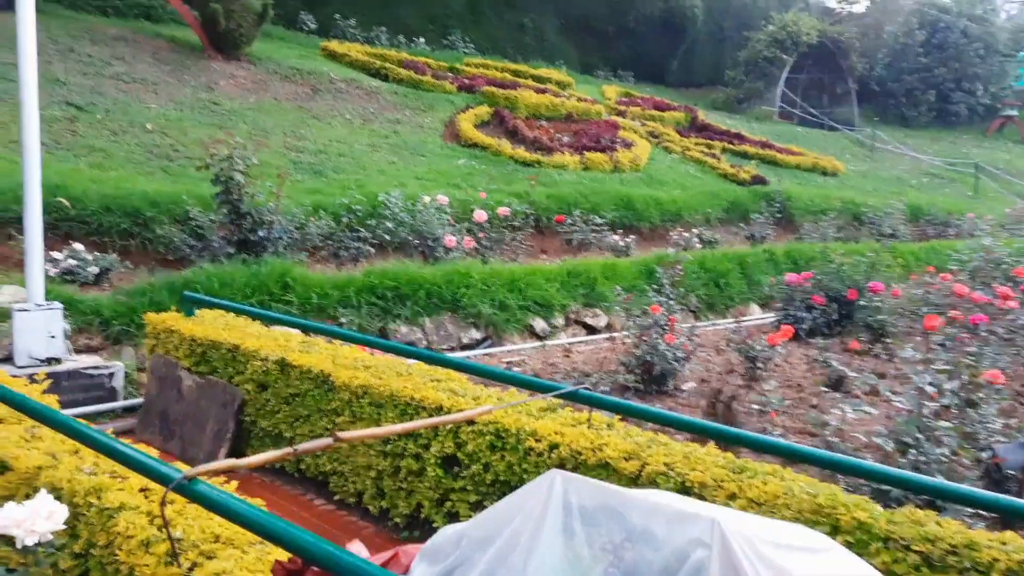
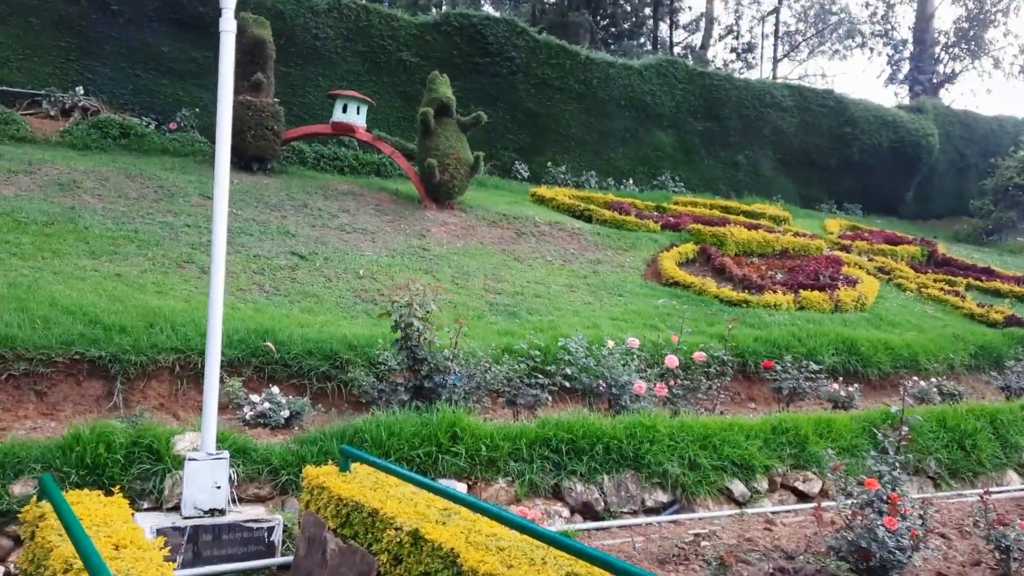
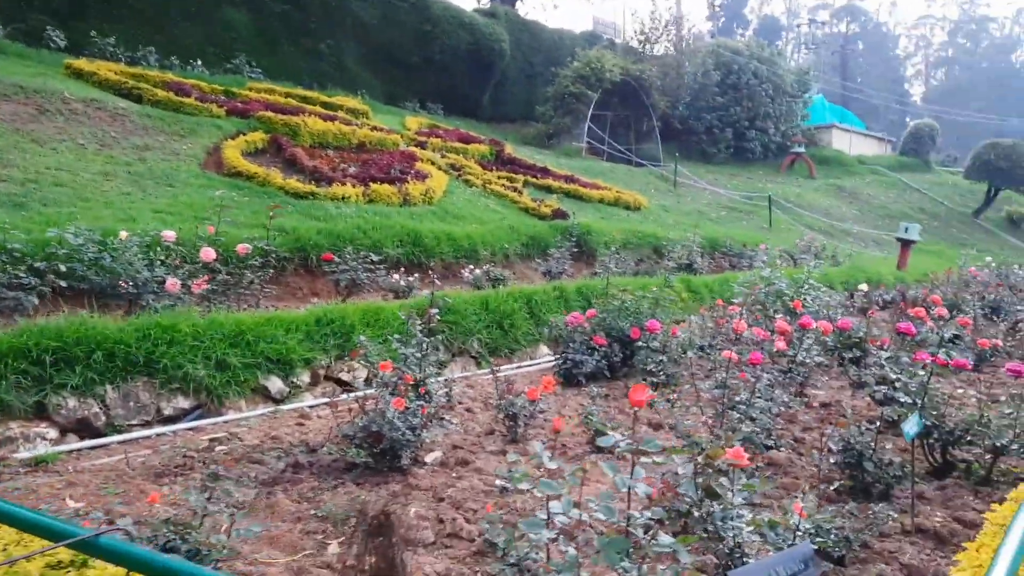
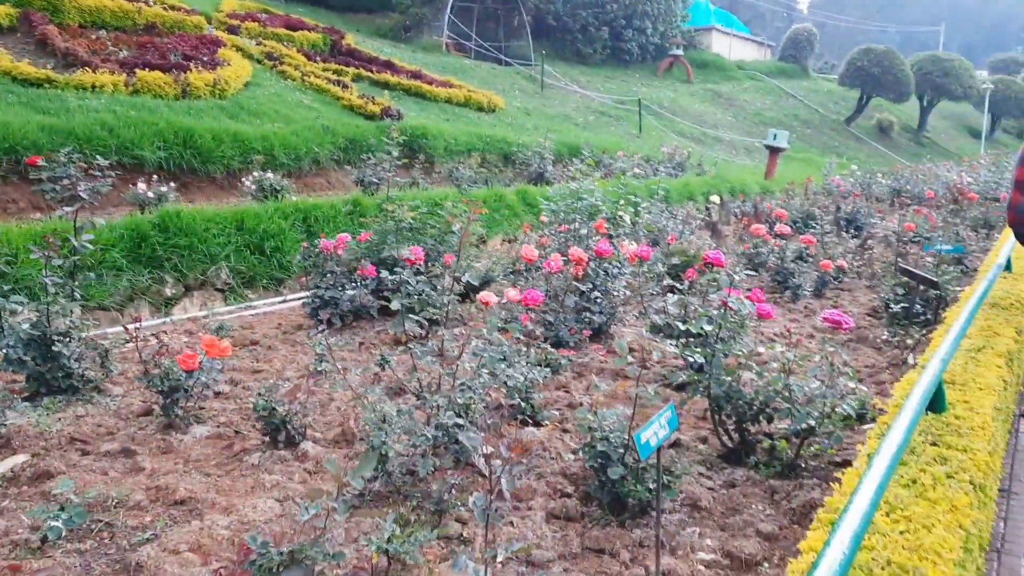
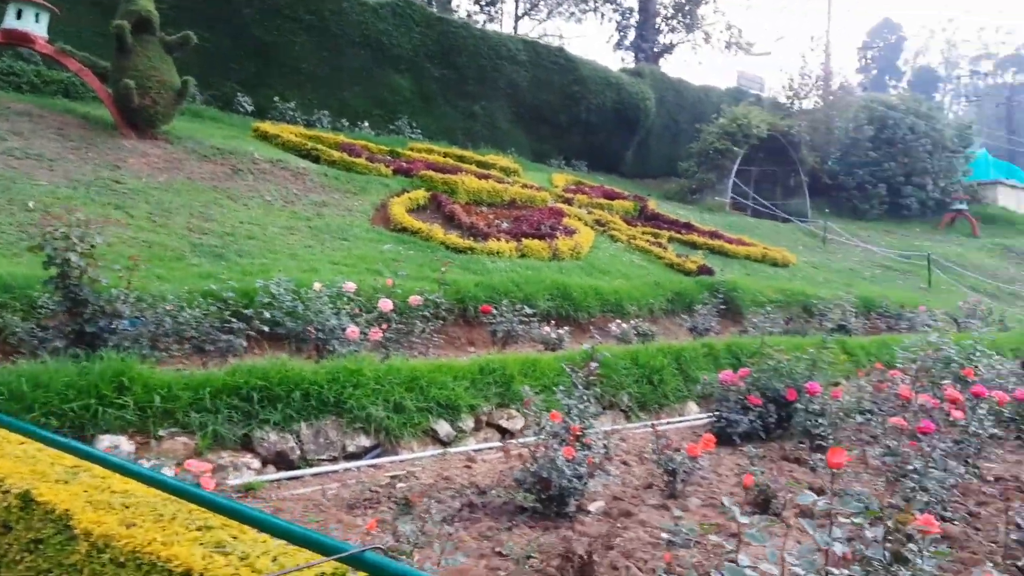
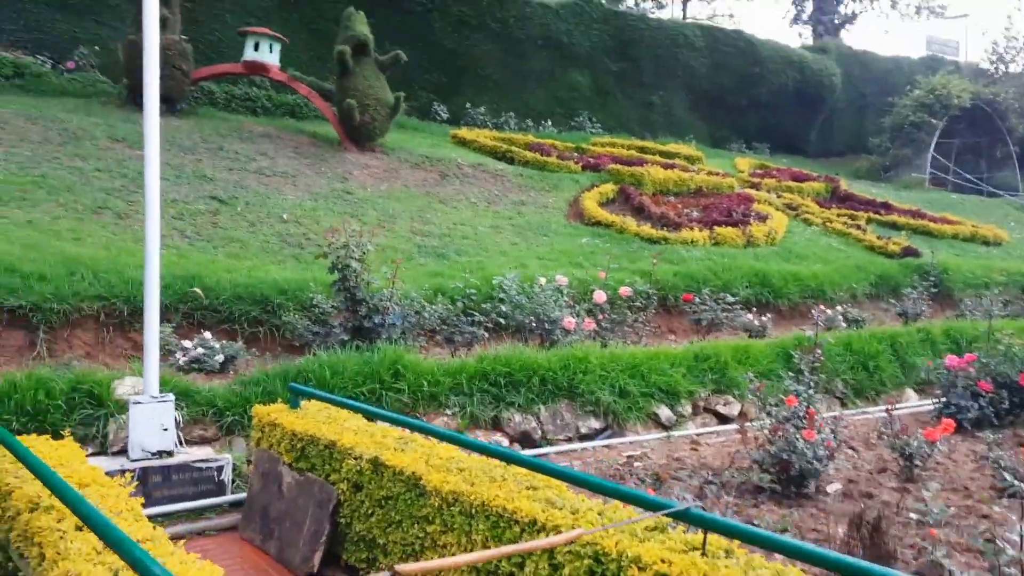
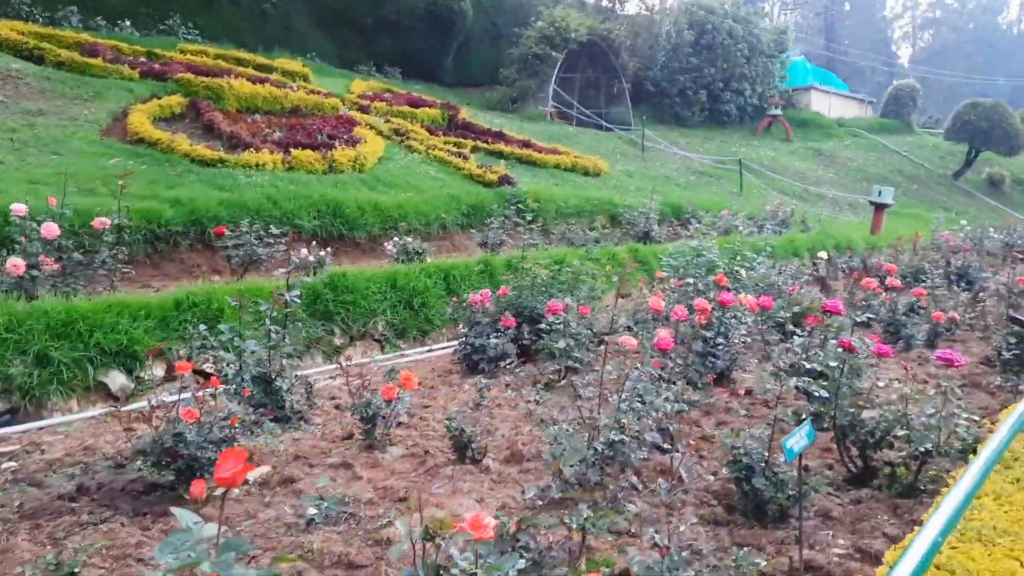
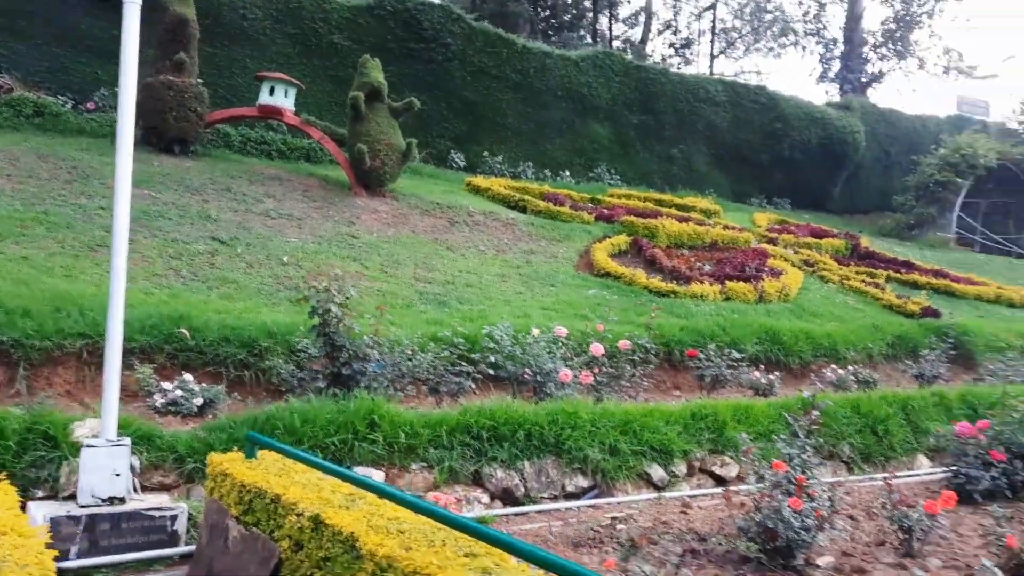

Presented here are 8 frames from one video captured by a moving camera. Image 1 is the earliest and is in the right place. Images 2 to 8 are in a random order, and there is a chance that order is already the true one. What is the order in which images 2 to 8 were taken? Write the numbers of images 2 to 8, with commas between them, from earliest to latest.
6, 2, 8, 5, 3, 7, 4
